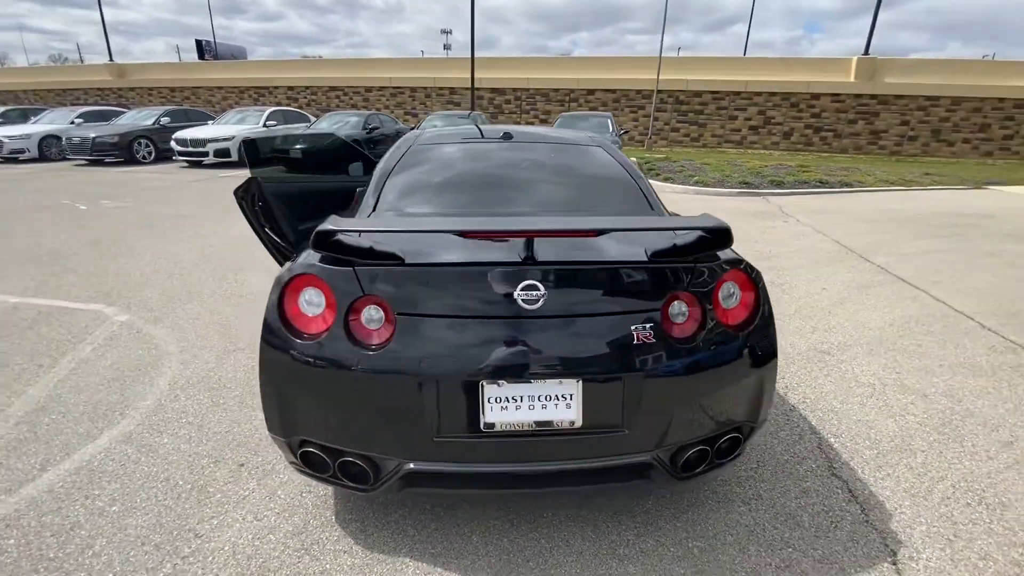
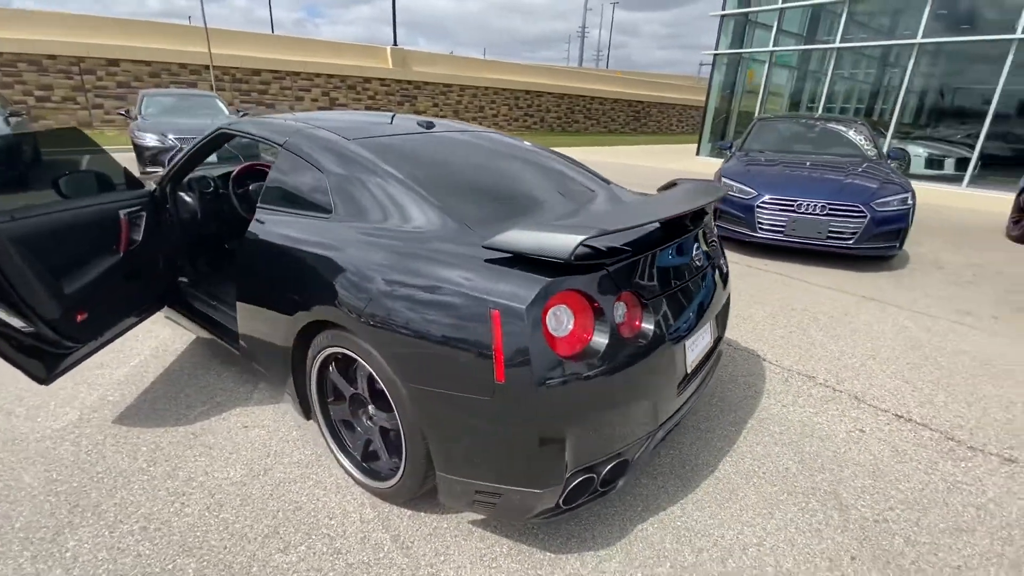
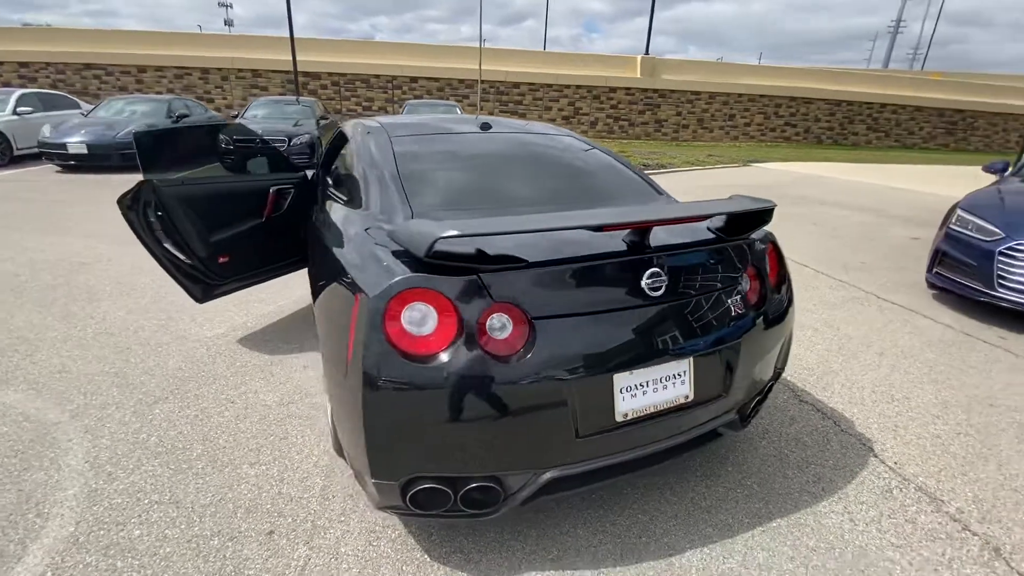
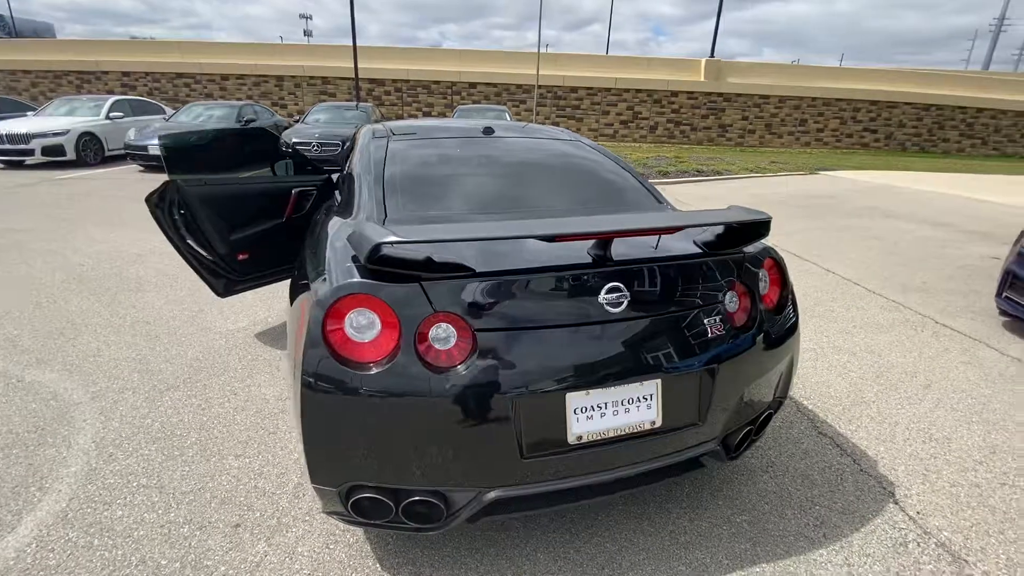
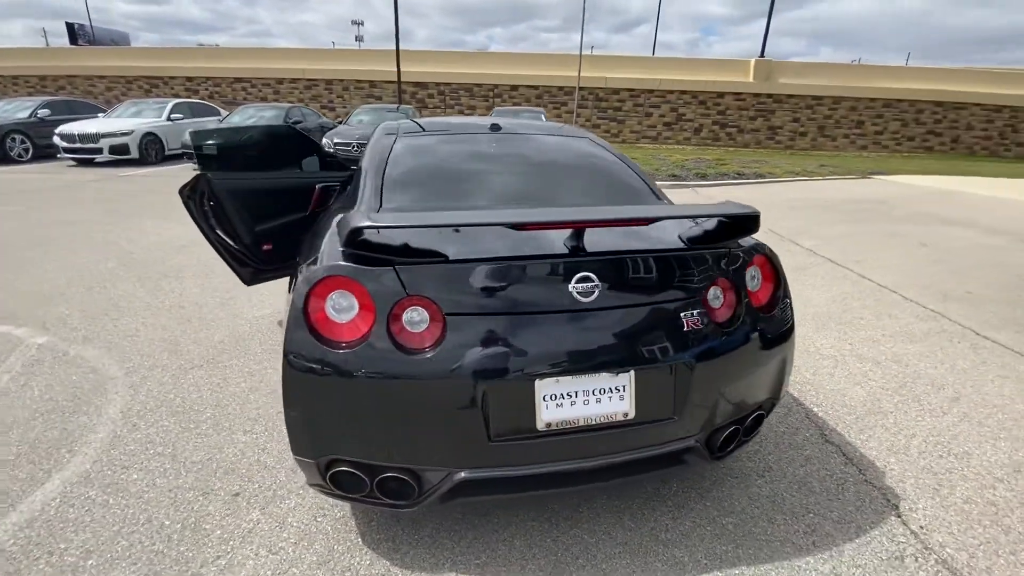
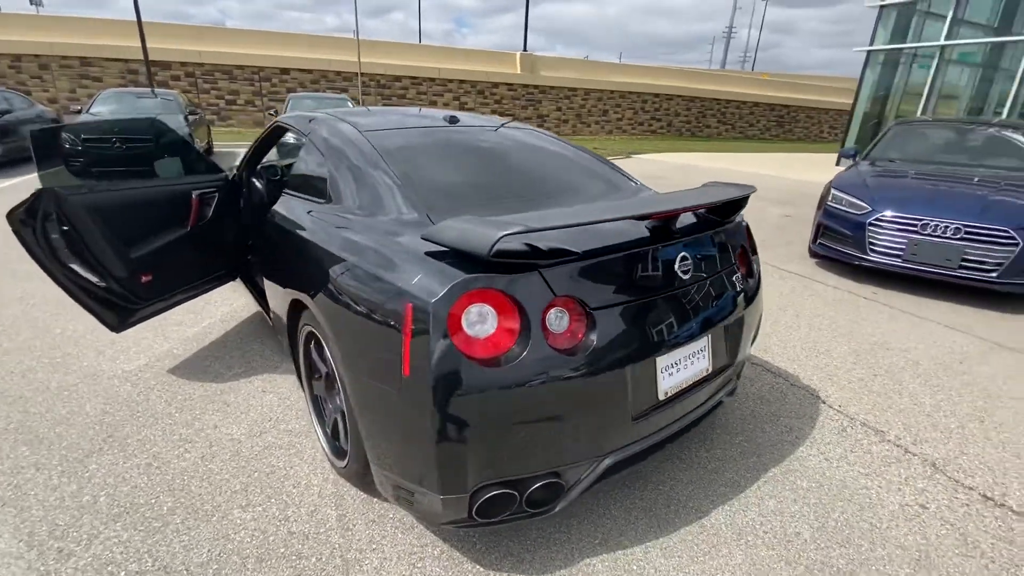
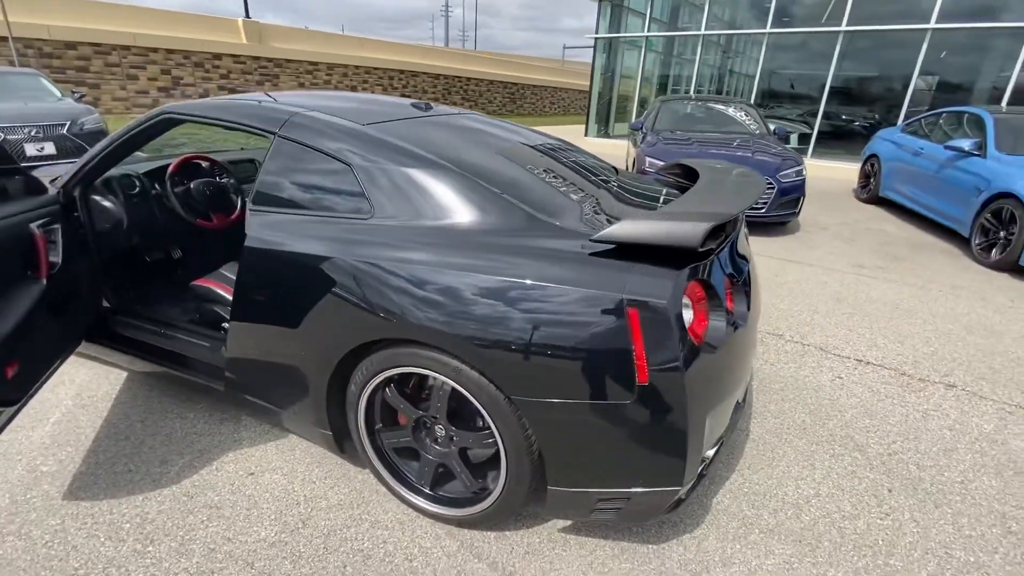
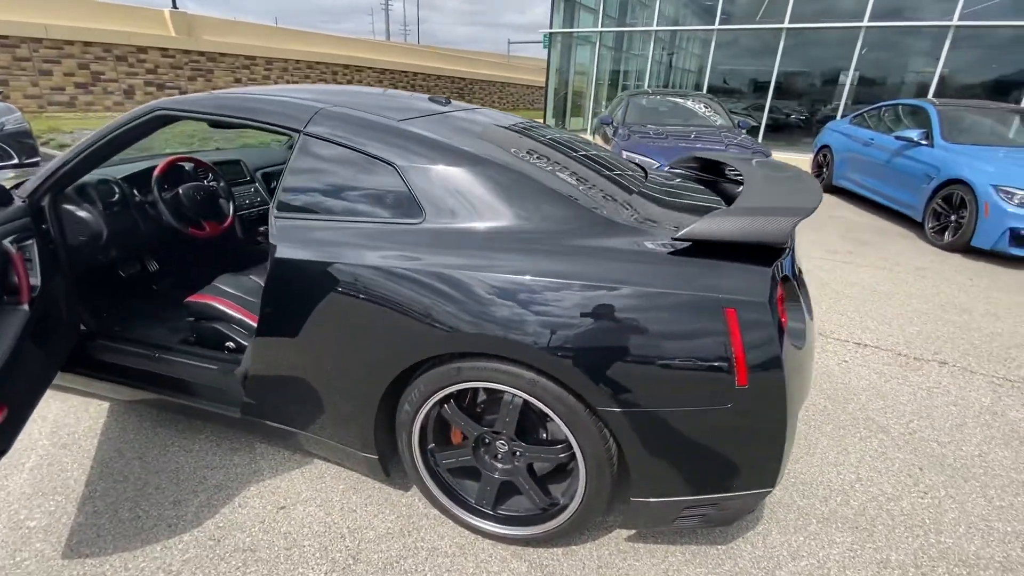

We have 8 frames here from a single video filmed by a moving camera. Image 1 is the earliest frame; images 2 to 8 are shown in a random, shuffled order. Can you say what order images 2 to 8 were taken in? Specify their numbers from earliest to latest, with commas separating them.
5, 4, 3, 6, 2, 7, 8
